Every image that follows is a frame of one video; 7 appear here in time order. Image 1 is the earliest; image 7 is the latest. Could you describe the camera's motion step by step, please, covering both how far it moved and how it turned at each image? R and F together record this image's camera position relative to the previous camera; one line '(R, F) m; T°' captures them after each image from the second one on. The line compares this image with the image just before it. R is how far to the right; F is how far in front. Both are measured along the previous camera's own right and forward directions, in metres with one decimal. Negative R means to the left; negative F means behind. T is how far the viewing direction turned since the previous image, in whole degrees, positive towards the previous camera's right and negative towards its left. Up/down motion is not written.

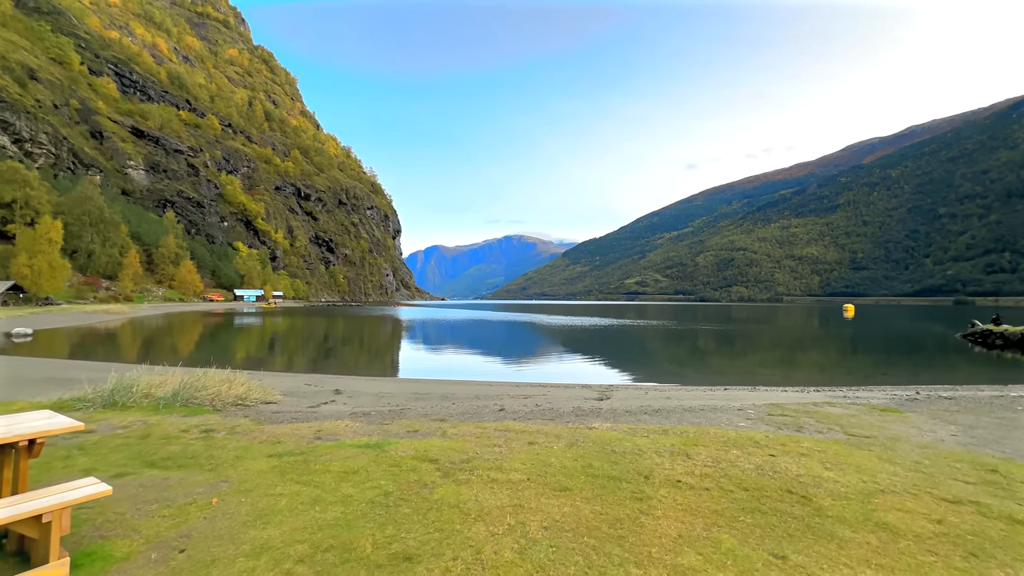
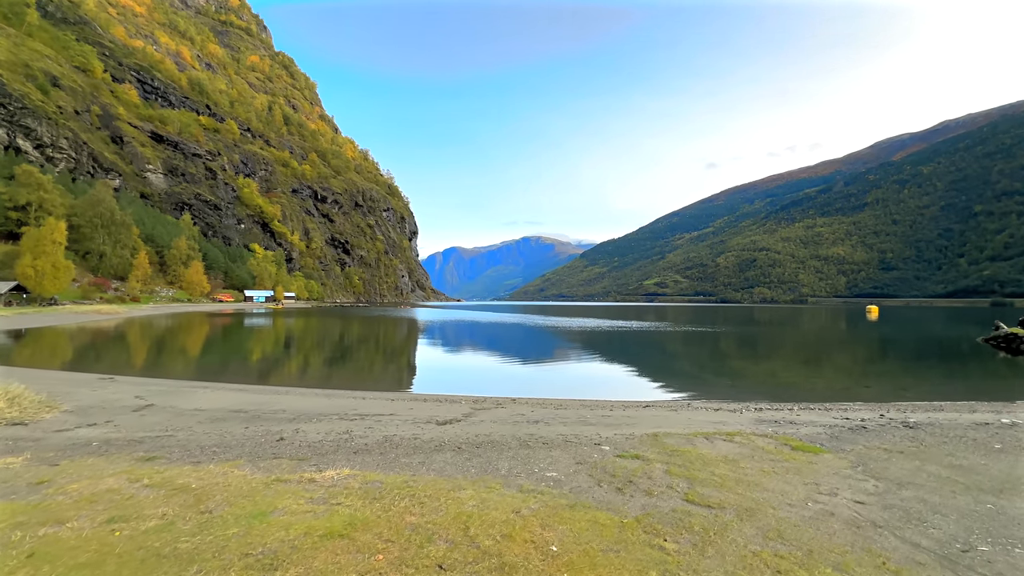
(+5.1, +3.4) m; -2°
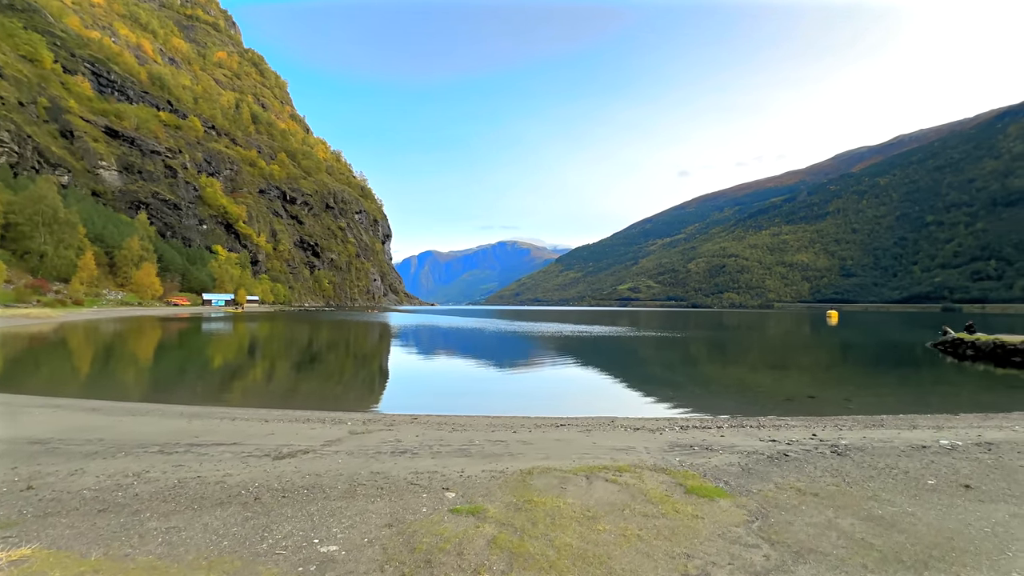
(+2.4, +1.9) m; +3°
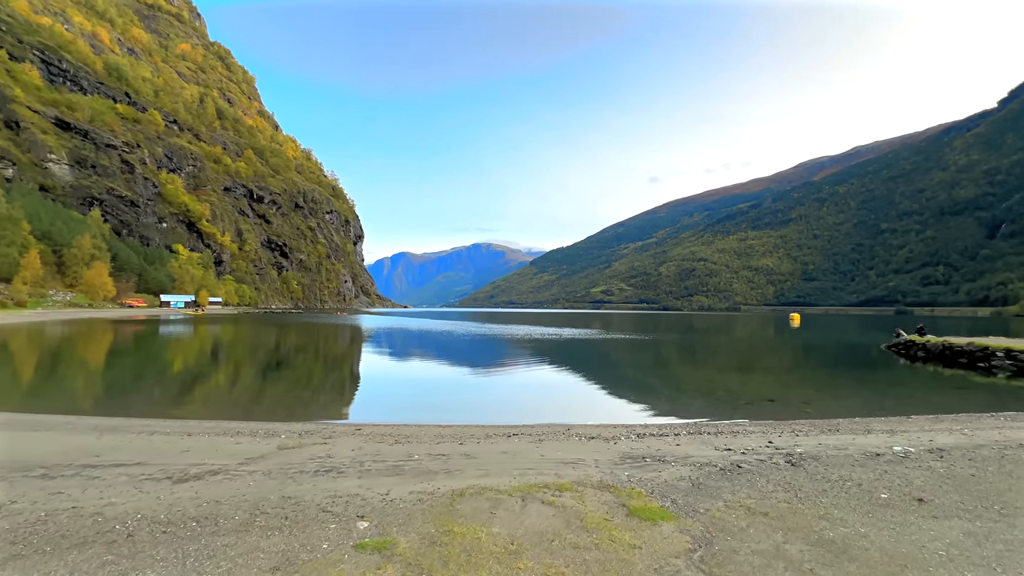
(+0.7, +0.7) m; +3°
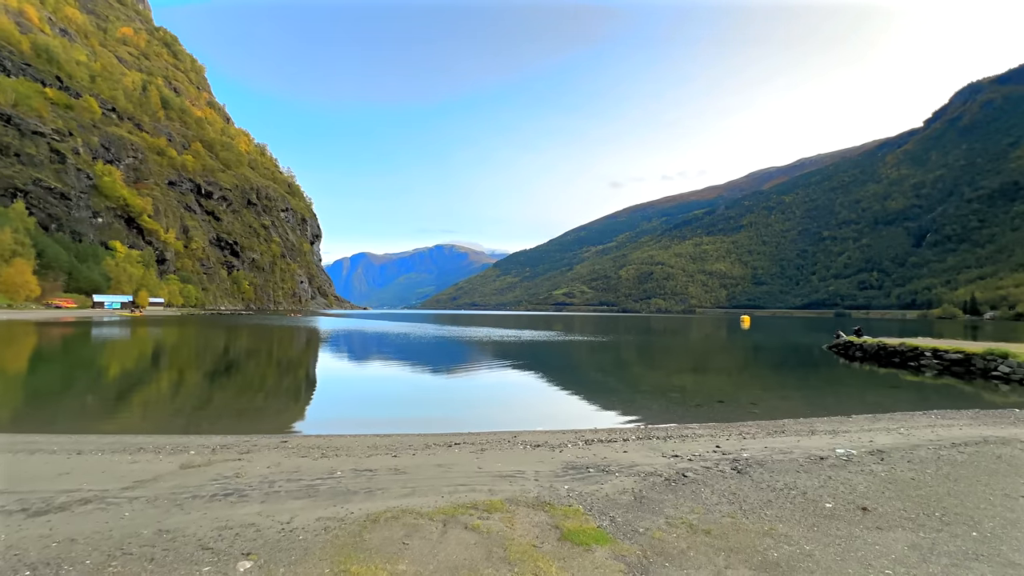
(+0.6, +0.7) m; +5°
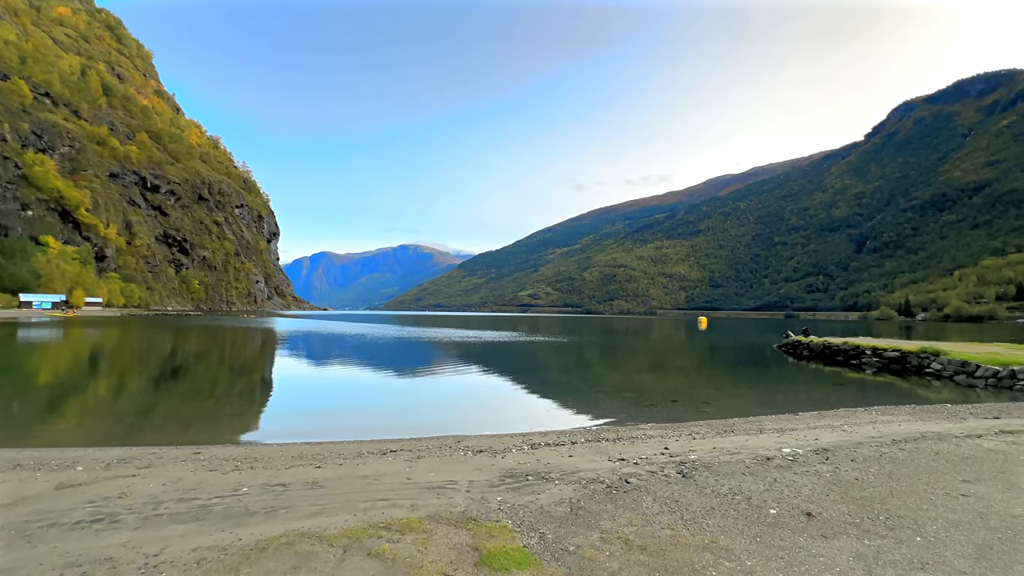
(+0.6, +0.7) m; +4°
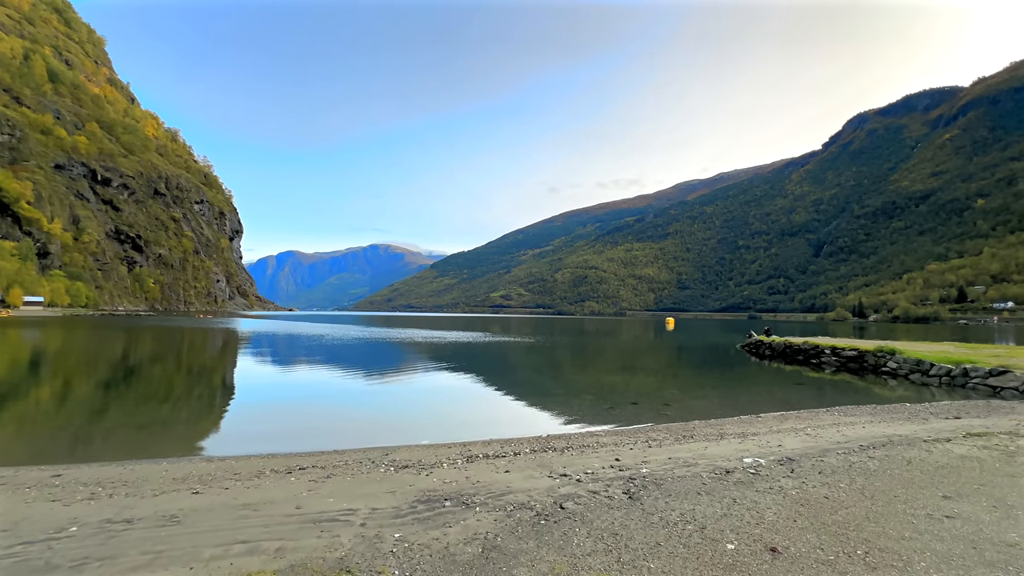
(+0.9, +1.4) m; +4°
